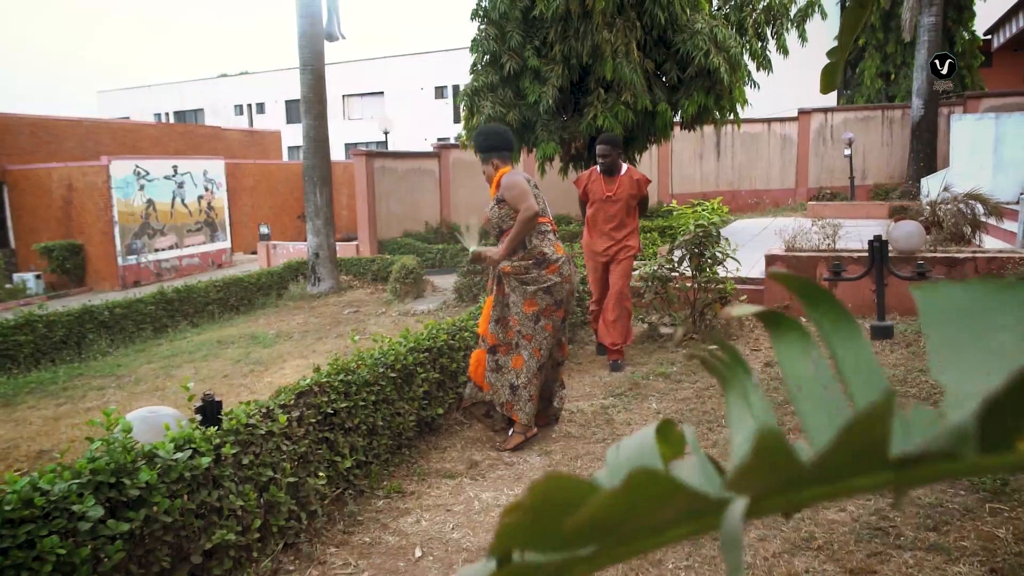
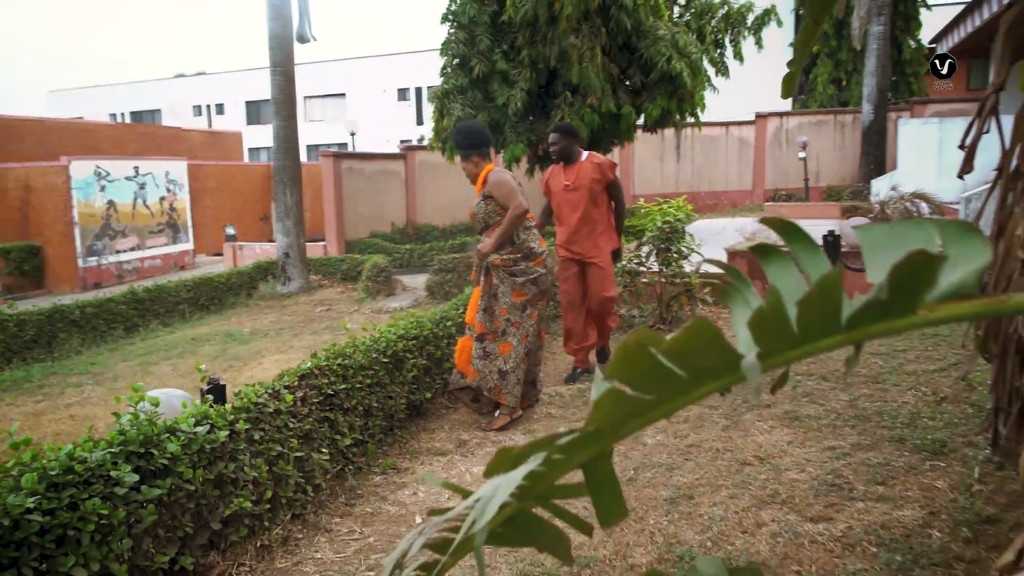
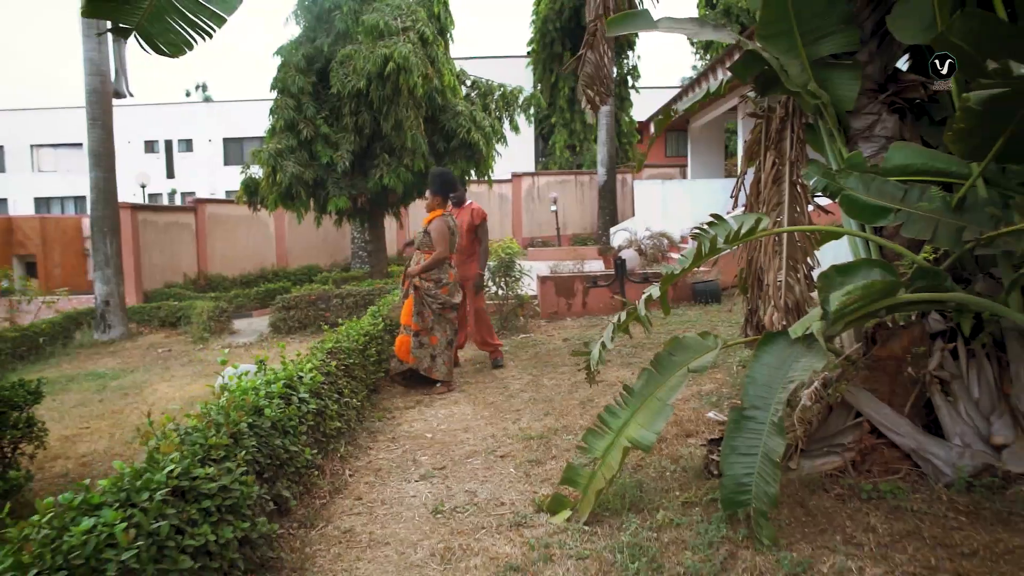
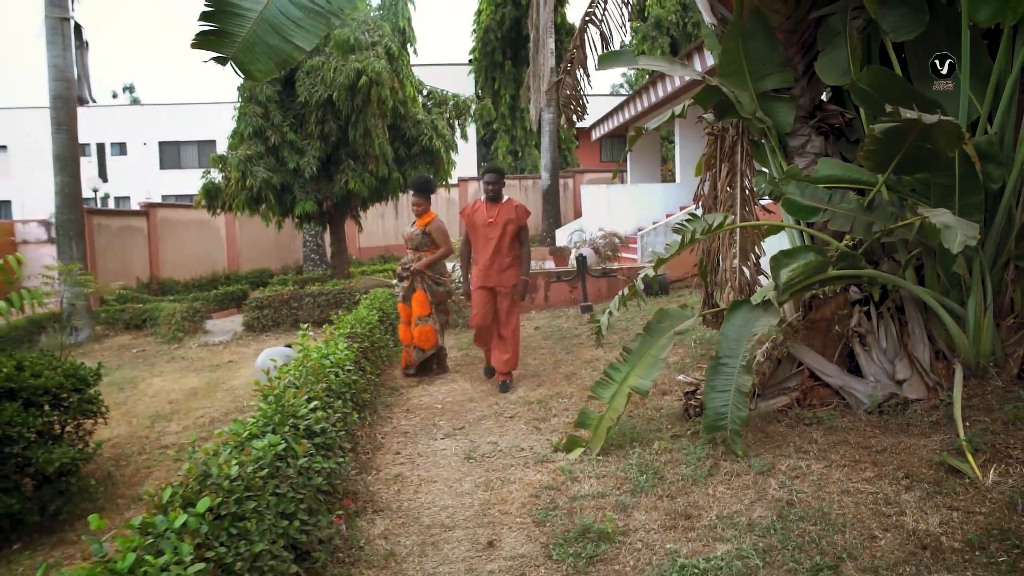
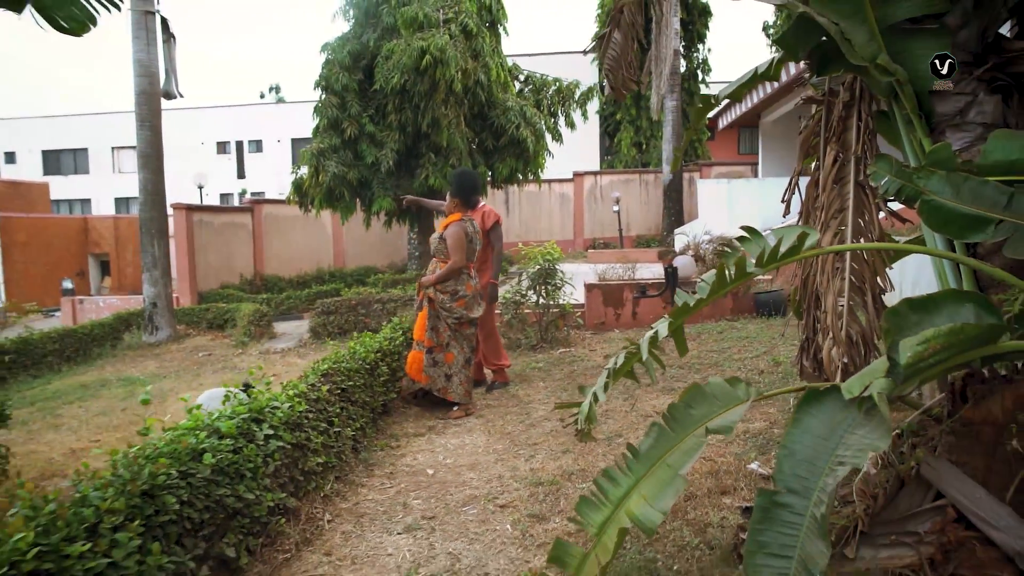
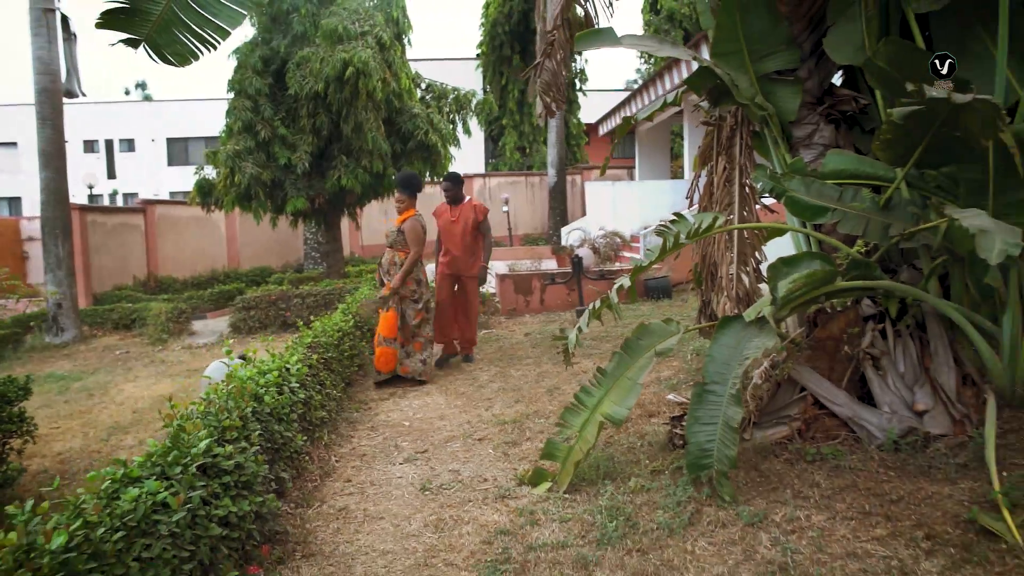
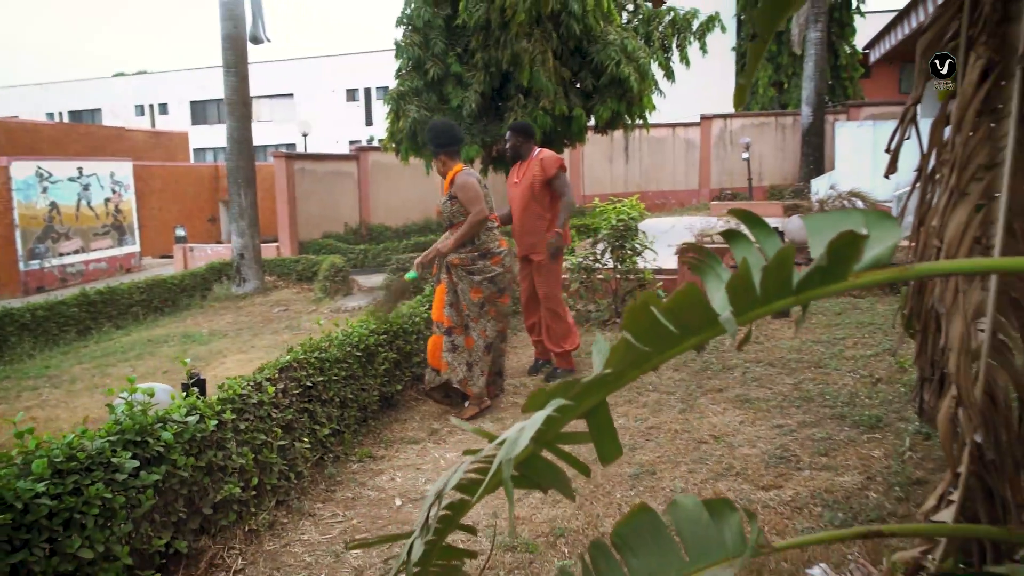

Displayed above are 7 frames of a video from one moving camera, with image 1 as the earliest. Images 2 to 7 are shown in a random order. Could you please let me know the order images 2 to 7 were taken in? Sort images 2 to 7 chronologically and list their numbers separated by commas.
2, 7, 5, 3, 6, 4
